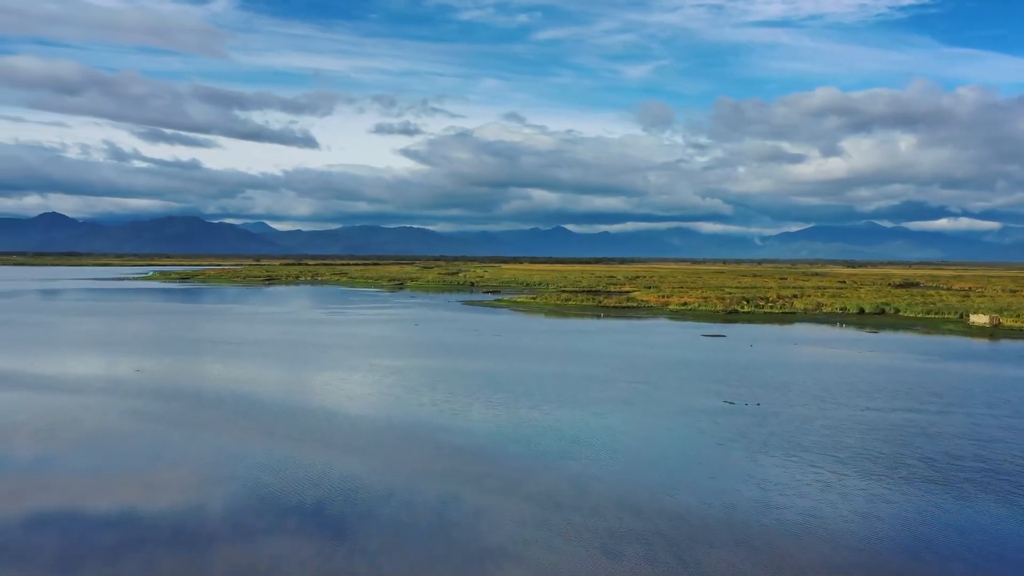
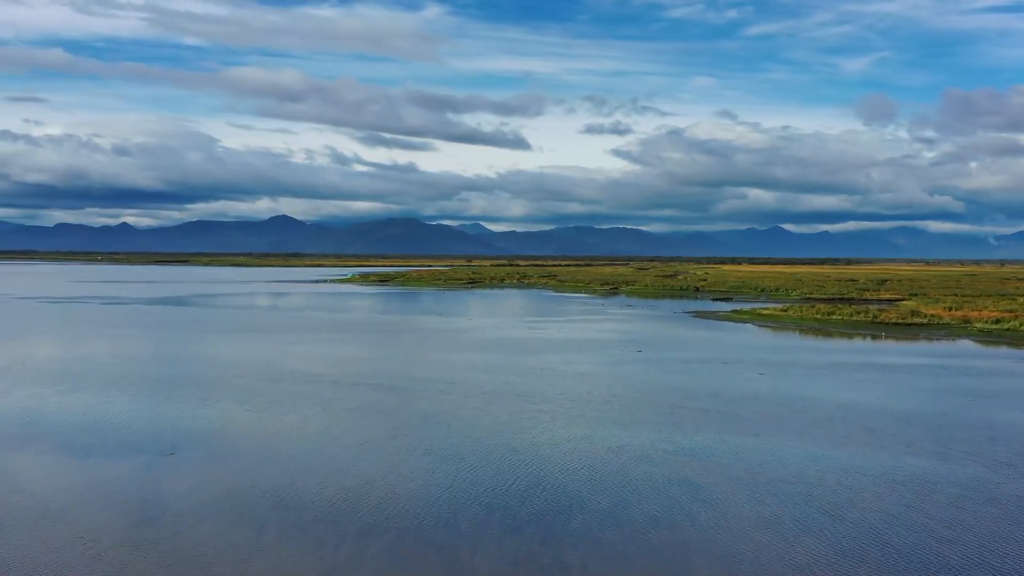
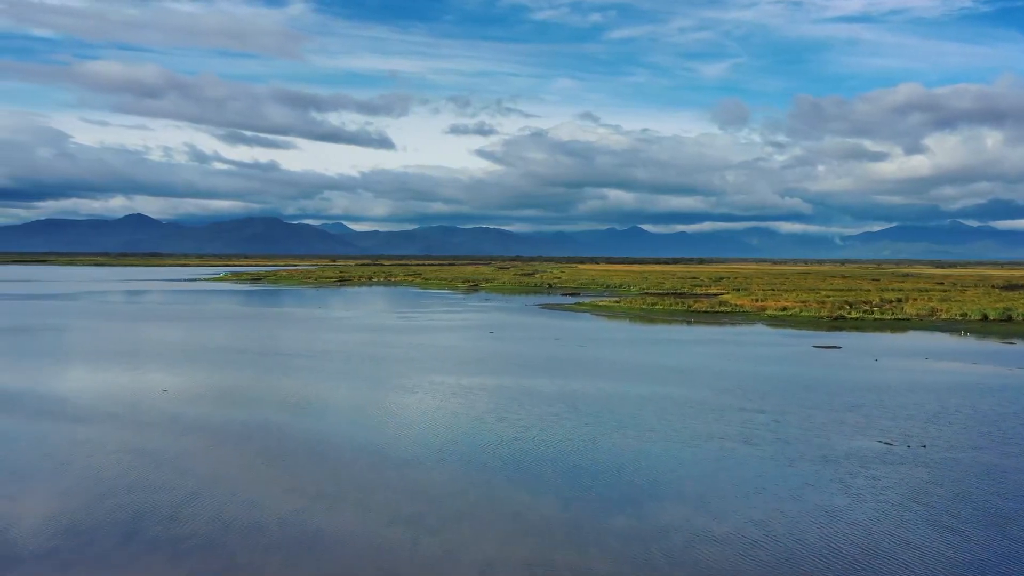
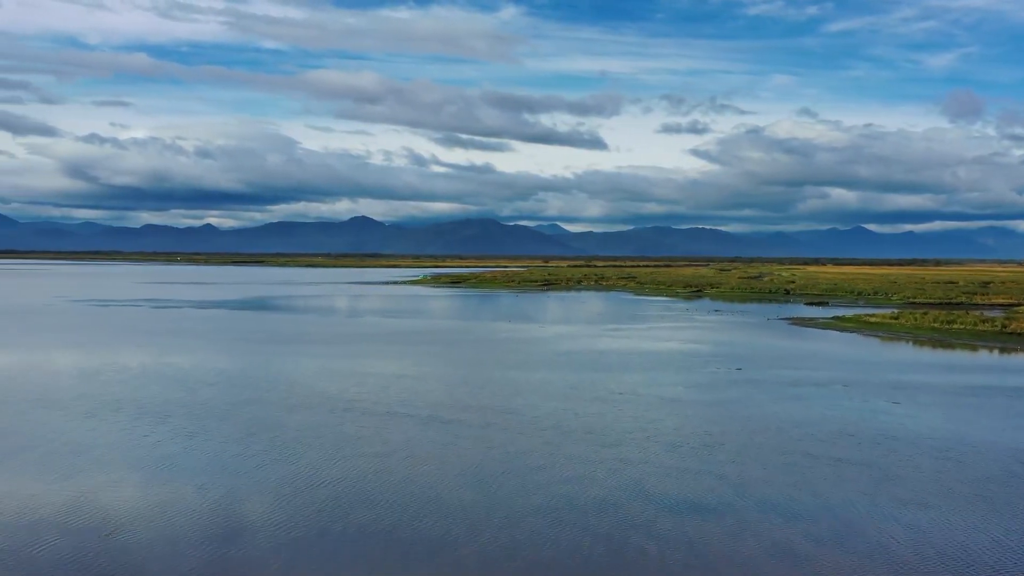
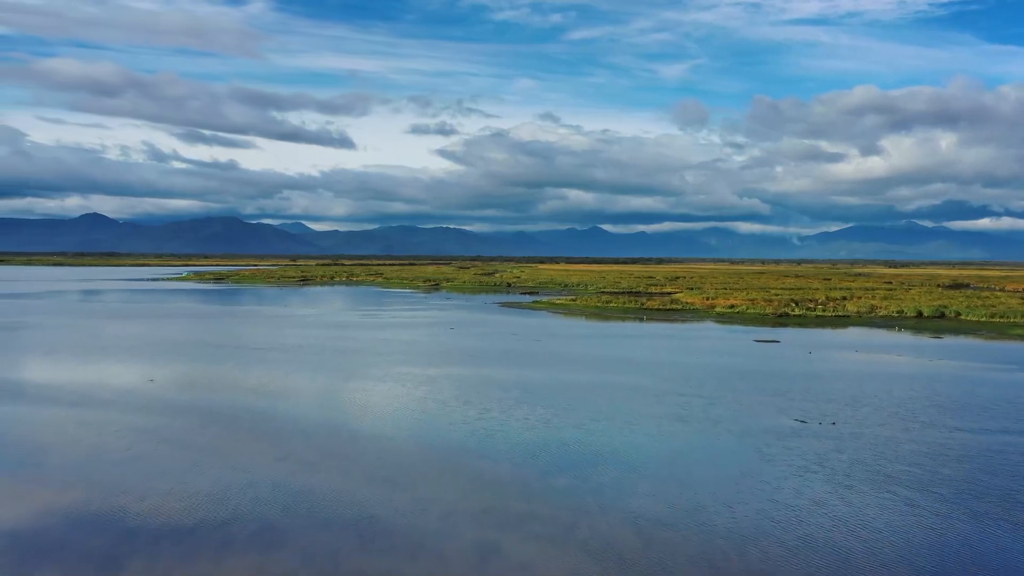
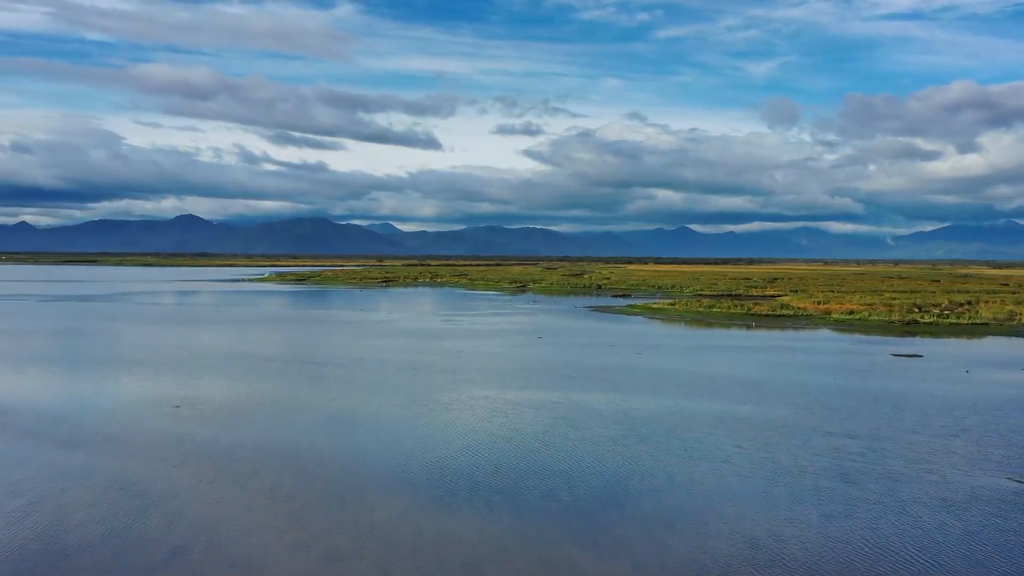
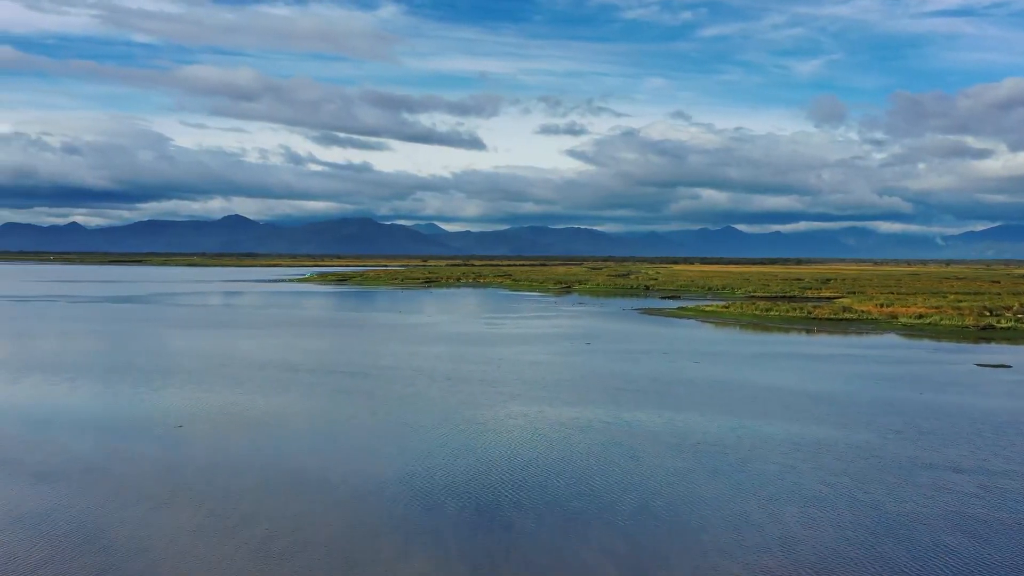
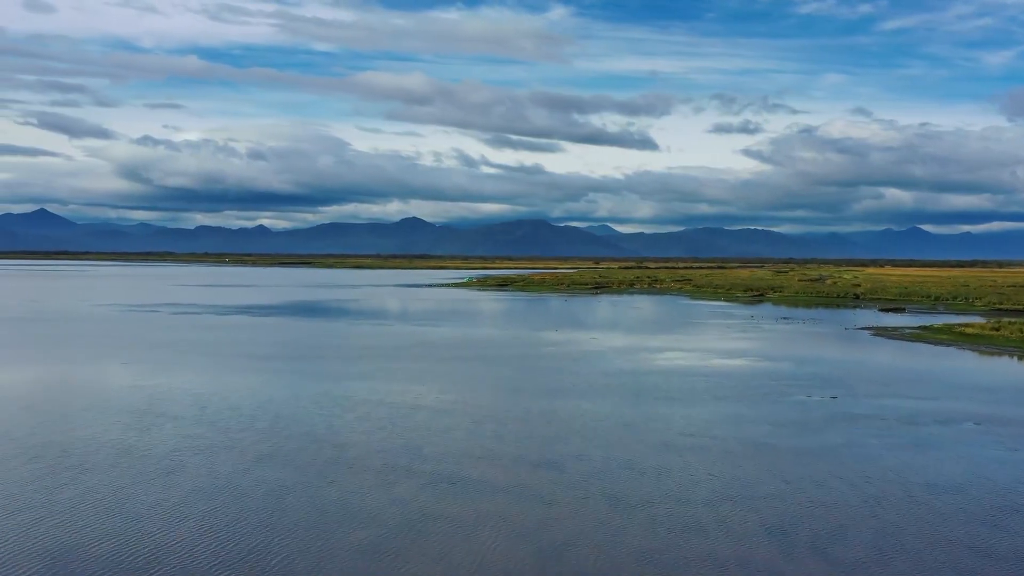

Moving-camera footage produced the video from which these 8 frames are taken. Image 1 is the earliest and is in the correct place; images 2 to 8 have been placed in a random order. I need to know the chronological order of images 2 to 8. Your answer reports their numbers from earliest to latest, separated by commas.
5, 3, 6, 7, 2, 4, 8
